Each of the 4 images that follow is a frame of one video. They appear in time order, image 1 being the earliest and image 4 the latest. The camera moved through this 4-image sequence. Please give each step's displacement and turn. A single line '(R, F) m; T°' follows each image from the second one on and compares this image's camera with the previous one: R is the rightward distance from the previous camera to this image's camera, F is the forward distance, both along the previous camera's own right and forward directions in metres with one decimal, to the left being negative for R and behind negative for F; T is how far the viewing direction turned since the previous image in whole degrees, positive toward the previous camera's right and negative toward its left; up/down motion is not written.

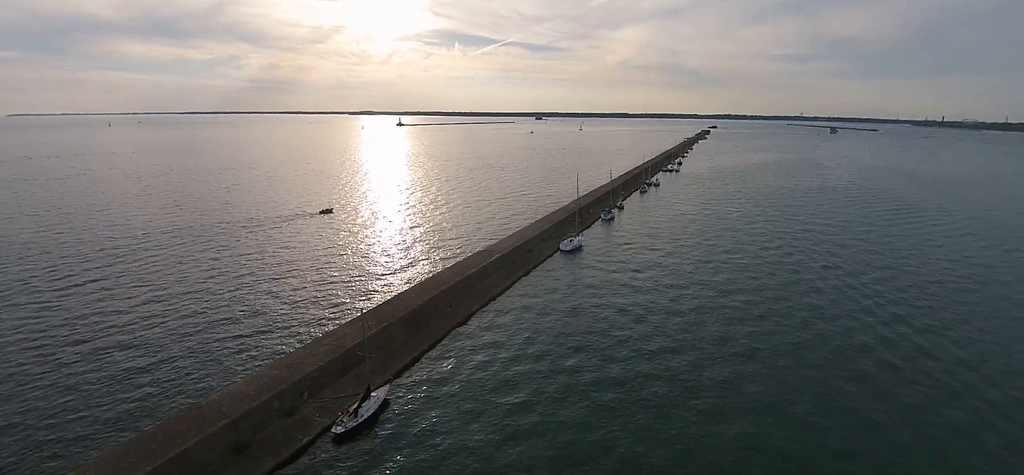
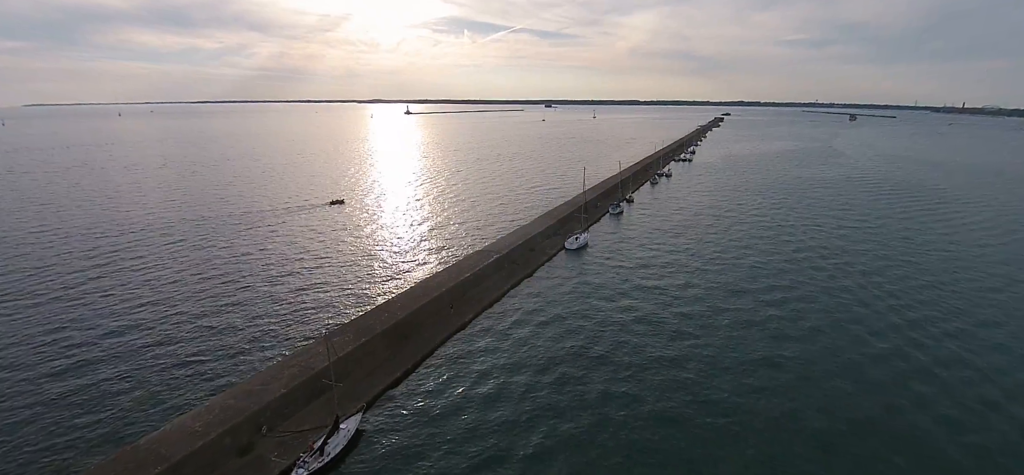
(+0.1, +0.5) m; -1°
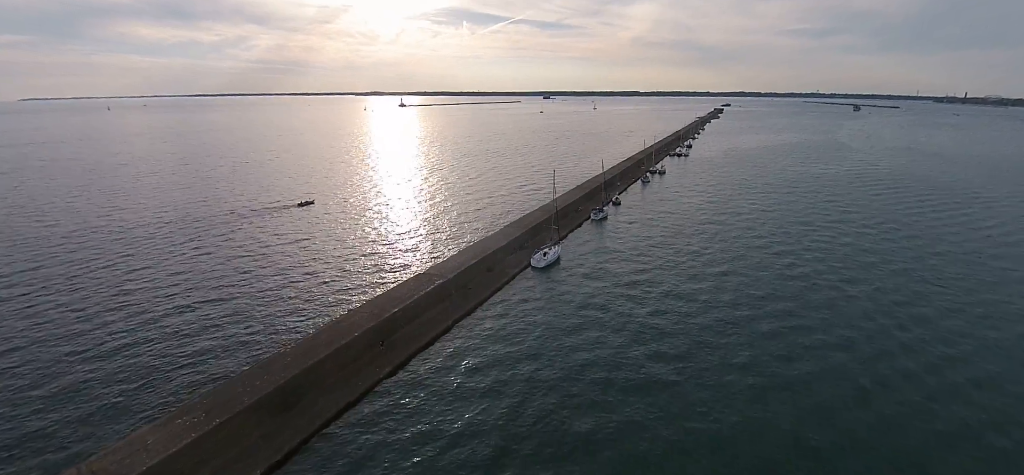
(+0.6, +1.1) m; 0°
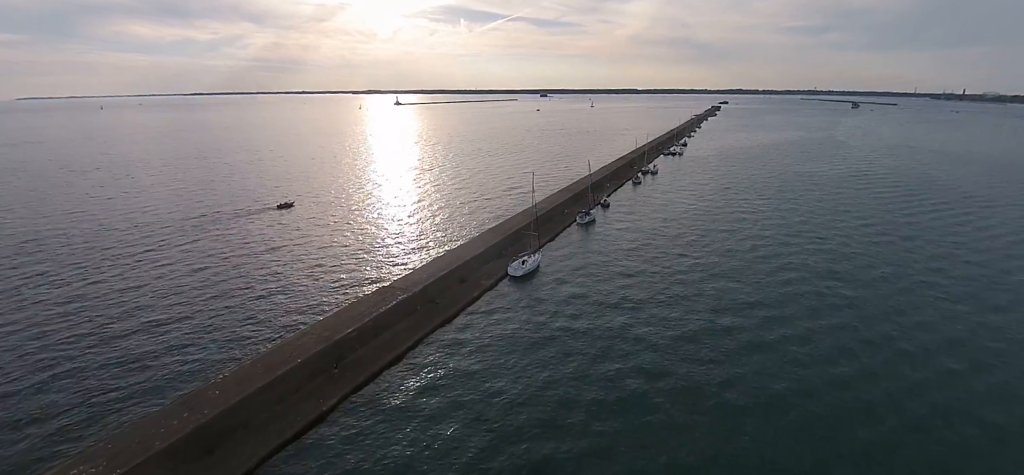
(+0.3, +0.4) m; 0°
